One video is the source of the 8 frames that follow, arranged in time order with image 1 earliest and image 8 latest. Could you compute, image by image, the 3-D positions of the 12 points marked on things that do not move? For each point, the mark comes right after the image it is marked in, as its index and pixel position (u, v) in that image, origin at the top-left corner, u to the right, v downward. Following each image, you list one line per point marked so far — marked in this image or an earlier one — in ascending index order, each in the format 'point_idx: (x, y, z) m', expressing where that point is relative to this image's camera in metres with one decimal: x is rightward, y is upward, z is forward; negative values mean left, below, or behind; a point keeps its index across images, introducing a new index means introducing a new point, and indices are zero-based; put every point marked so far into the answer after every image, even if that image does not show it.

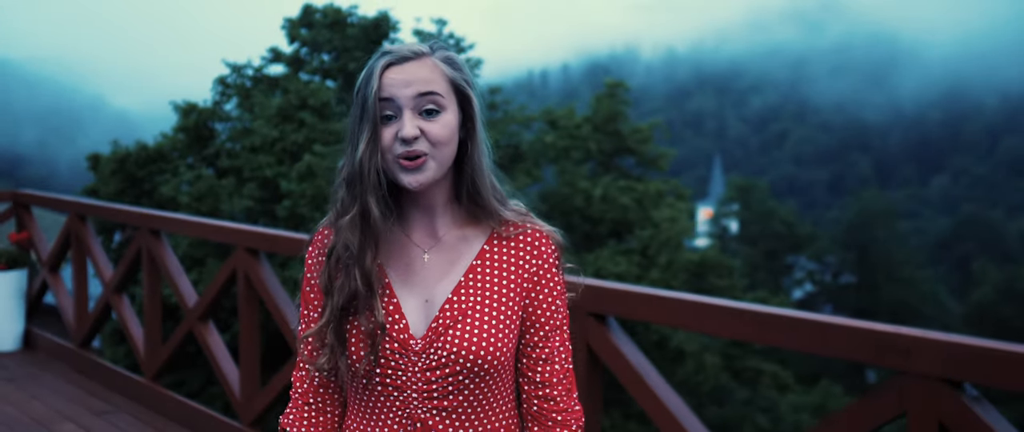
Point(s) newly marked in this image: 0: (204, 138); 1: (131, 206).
0: (-6.7, +1.7, +17.9) m
1: (-2.1, 0.0, +4.6) m
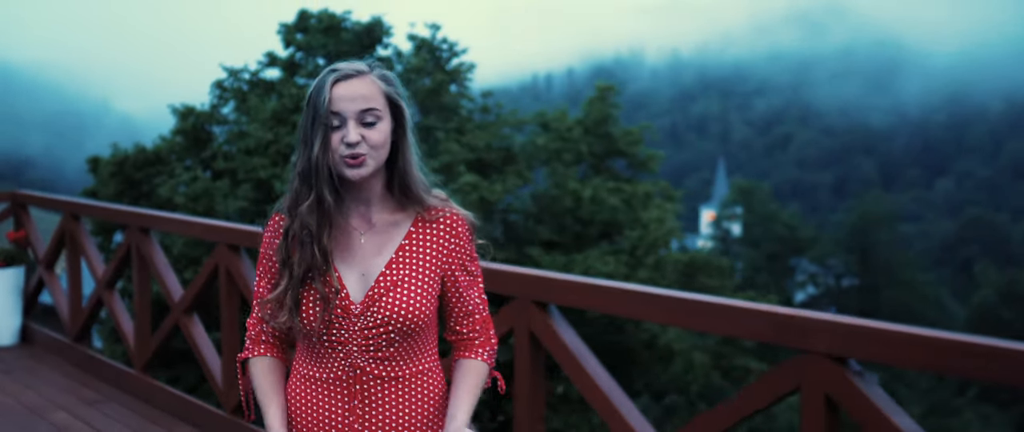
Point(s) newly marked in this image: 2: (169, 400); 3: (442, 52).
0: (-6.8, +1.7, +18.1) m
1: (-2.3, +0.1, +4.8) m
2: (-1.8, -1.0, +4.4) m
3: (-1.9, +3.9, +19.9) m
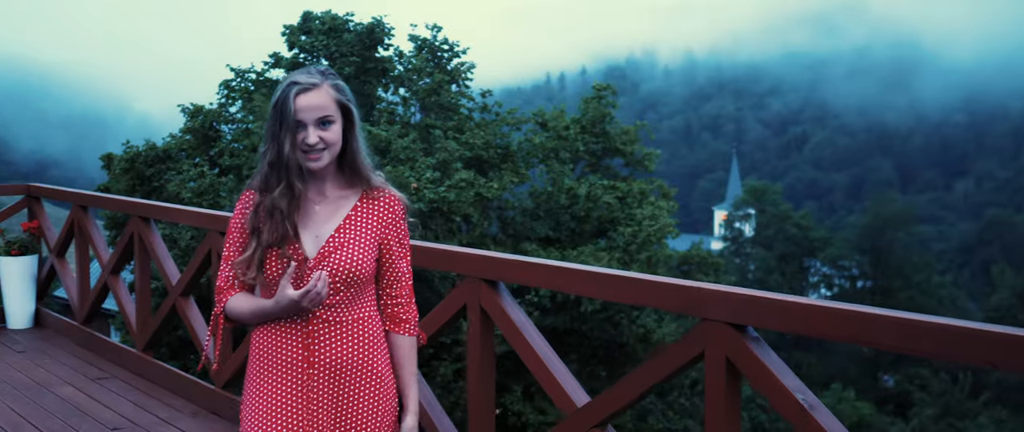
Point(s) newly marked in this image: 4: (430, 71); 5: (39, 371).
0: (-6.8, +1.7, +18.6) m
1: (-2.5, +0.1, +5.2) m
2: (-2.0, -0.9, +4.7) m
3: (-1.8, +4.0, +20.3) m
4: (-2.1, +3.5, +19.7) m
5: (-2.9, -1.0, +5.0) m
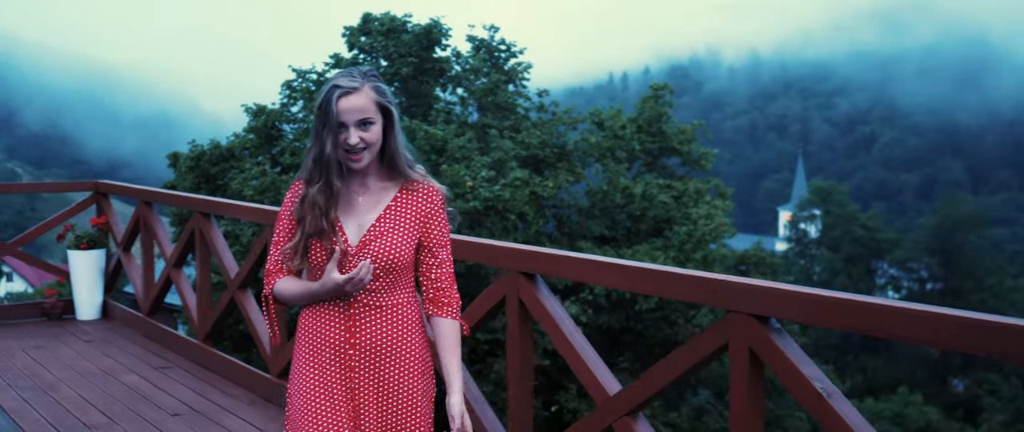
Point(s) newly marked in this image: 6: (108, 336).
0: (-5.5, +1.8, +19.1) m
1: (-2.1, +0.2, +5.4) m
2: (-1.7, -0.9, +4.9) m
3: (-0.4, +4.0, +20.4) m
4: (-0.7, +3.5, +19.8) m
5: (-2.6, -0.9, +5.2) m
6: (-2.9, -0.9, +5.8) m
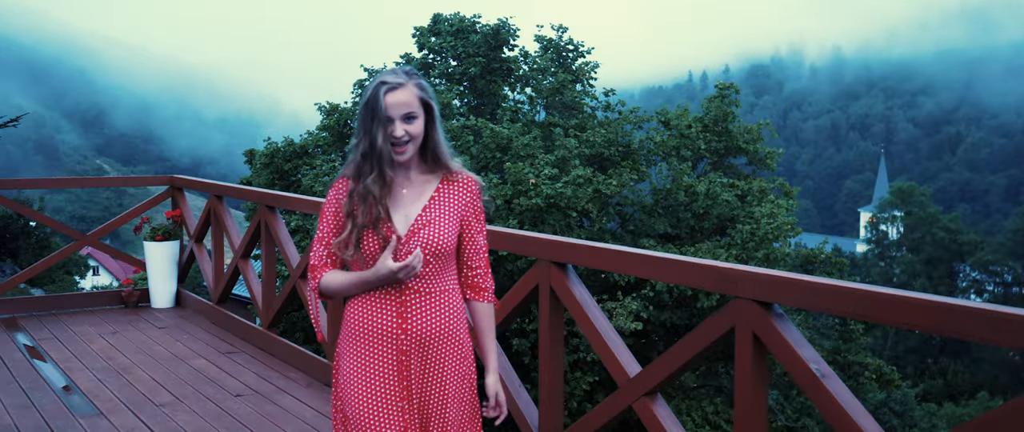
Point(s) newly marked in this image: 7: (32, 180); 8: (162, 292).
0: (-3.9, +1.9, +19.6) m
1: (-1.8, +0.2, +5.7) m
2: (-1.4, -0.9, +5.2) m
3: (+1.4, +4.0, +20.4) m
4: (+1.0, +3.5, +20.0) m
5: (-2.3, -0.9, +5.5) m
6: (-2.5, -0.8, +6.2) m
7: (-3.9, +0.3, +6.6) m
8: (-2.8, -0.6, +6.7) m
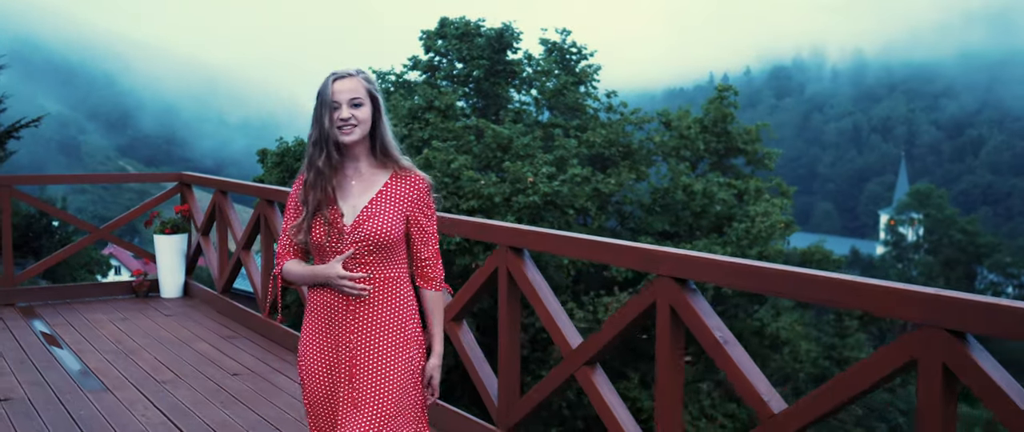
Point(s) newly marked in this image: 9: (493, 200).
0: (-3.7, +1.9, +20.0) m
1: (-1.9, +0.2, +6.1) m
2: (-1.5, -0.8, +5.5) m
3: (+1.6, +4.0, +20.7) m
4: (+1.2, +3.5, +20.2) m
5: (-2.4, -0.8, +5.9) m
6: (-2.6, -0.8, +6.6) m
7: (-4.0, +0.3, +7.0) m
8: (-2.9, -0.6, +7.1) m
9: (-0.5, +0.3, +15.2) m
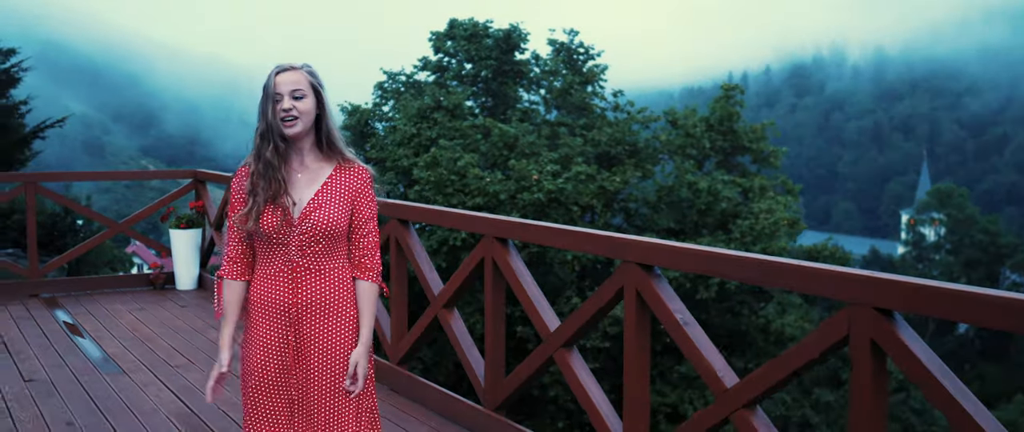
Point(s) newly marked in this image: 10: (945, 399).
0: (-3.4, +2.0, +20.3) m
1: (-1.9, +0.3, +6.3) m
2: (-1.6, -0.8, +5.8) m
3: (+1.9, +4.1, +20.9) m
4: (+1.5, +3.6, +20.4) m
5: (-2.4, -0.8, +6.2) m
6: (-2.6, -0.7, +6.9) m
7: (-4.0, +0.4, +7.3) m
8: (-2.9, -0.5, +7.4) m
9: (-0.3, +0.4, +15.5) m
10: (+0.9, -0.4, +1.8) m
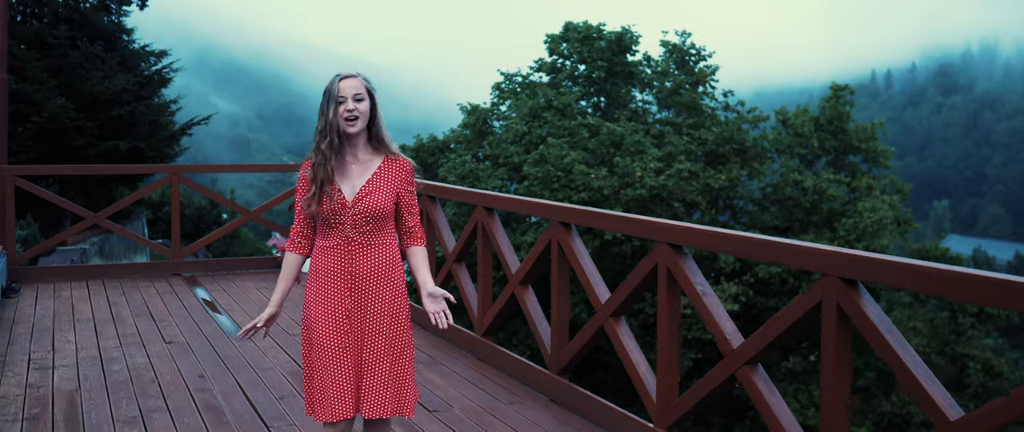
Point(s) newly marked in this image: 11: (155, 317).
0: (-0.5, +2.1, +21.0) m
1: (-1.1, +0.4, +7.0) m
2: (-0.9, -0.7, +6.4) m
3: (+4.9, +4.1, +20.8) m
4: (+4.3, +3.6, +20.4) m
5: (-1.6, -0.7, +6.9) m
6: (-1.8, -0.6, +7.6) m
7: (-3.0, +0.5, +8.3) m
8: (-2.0, -0.4, +8.2) m
9: (+1.8, +0.4, +15.8) m
10: (+1.0, -0.4, +2.1) m
11: (-2.6, -0.7, +6.0) m
